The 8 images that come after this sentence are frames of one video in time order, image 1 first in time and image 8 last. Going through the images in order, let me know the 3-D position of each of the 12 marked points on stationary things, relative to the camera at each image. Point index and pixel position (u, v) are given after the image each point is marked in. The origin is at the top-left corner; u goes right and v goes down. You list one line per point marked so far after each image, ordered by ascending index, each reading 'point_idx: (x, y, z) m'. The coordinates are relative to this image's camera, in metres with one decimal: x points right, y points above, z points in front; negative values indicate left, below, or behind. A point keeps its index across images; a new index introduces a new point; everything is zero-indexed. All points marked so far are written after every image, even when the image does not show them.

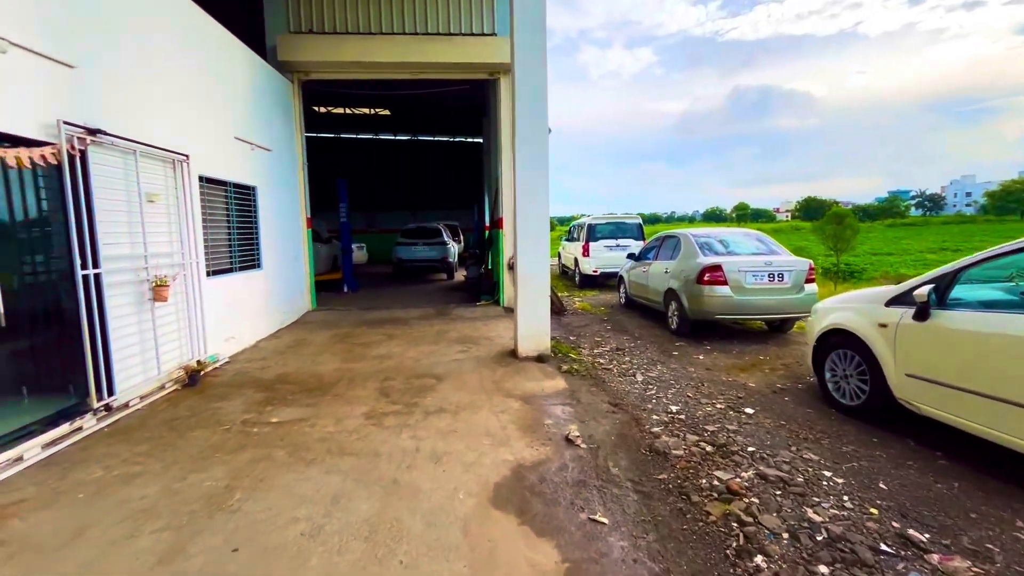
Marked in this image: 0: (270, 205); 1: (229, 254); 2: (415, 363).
0: (-3.4, +1.2, +6.9) m
1: (-3.4, +0.4, +5.7) m
2: (-1.0, -0.8, +5.1) m
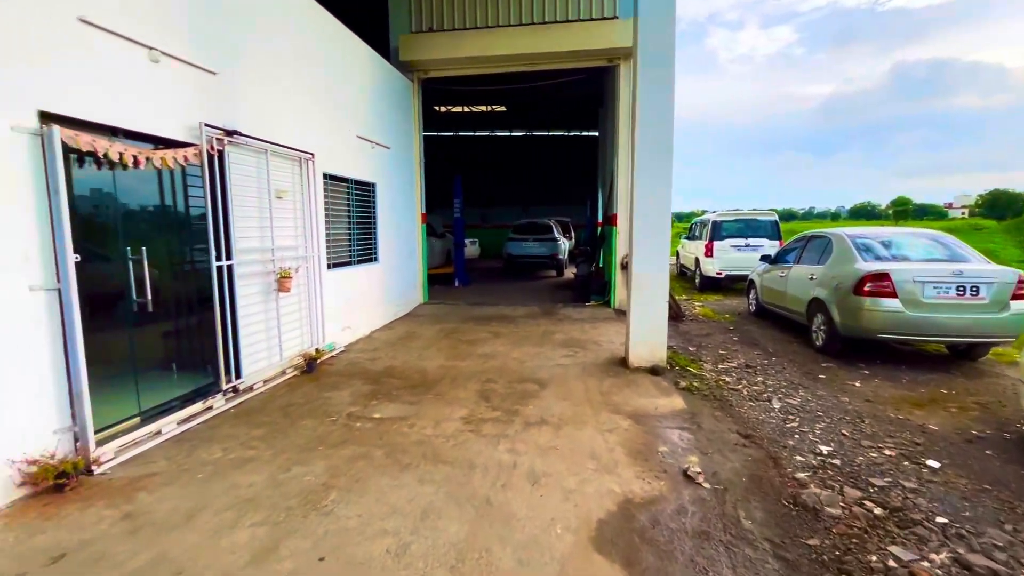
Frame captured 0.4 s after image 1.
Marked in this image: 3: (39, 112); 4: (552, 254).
0: (-1.8, +1.3, +7.1) m
1: (-2.0, +0.5, +6.0) m
2: (+0.1, -0.8, +4.9) m
3: (-2.5, +0.9, +2.6) m
4: (+1.1, +0.9, +13.3) m
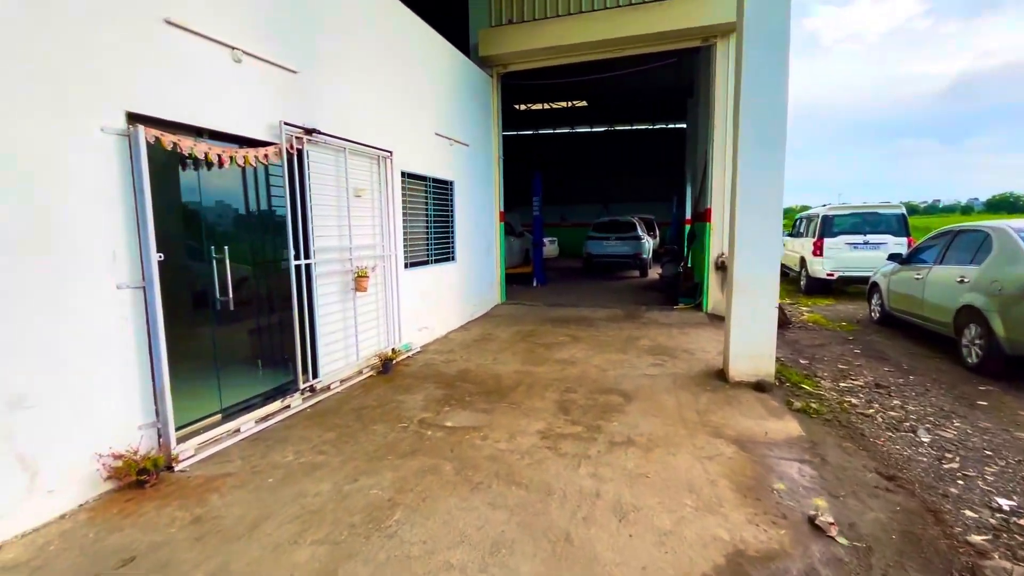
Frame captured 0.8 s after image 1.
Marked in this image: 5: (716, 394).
0: (-0.7, +1.3, +7.0) m
1: (-1.1, +0.5, +5.9) m
2: (+0.8, -0.8, +4.5) m
3: (-2.1, +0.9, +2.6) m
4: (+3.2, +0.9, +12.6) m
5: (+1.7, -0.9, +4.0) m
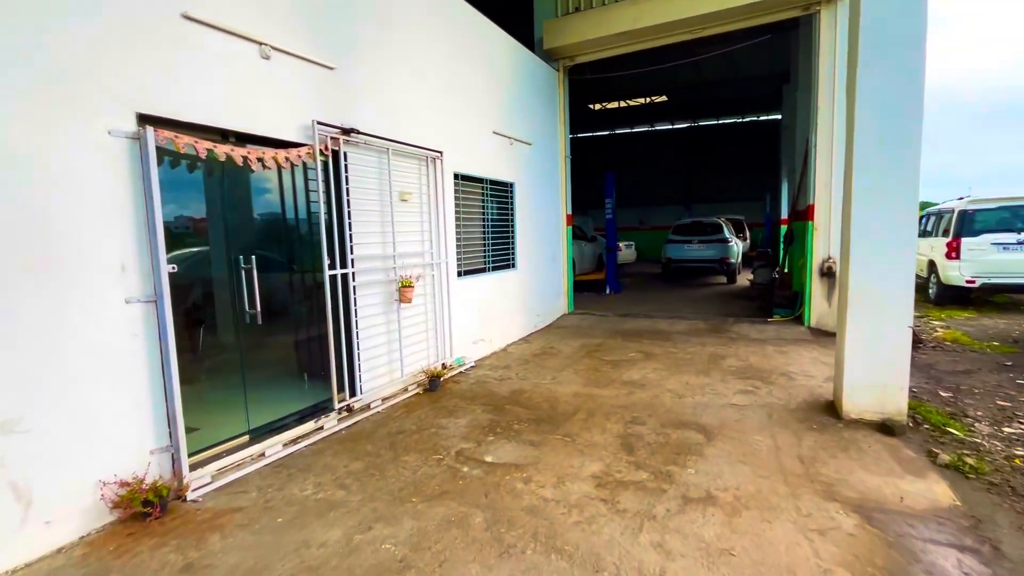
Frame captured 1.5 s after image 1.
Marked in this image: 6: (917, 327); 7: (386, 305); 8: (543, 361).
0: (+0.2, +1.2, +6.5) m
1: (-0.3, +0.4, +5.6) m
2: (+1.3, -0.9, +3.8) m
3: (-1.9, +0.9, +2.4) m
4: (+5.0, +0.7, +11.4) m
5: (+2.0, -1.0, +3.1) m
6: (+5.2, -0.5, +6.1) m
7: (-1.1, -0.1, +4.0) m
8: (+0.3, -0.8, +5.2) m
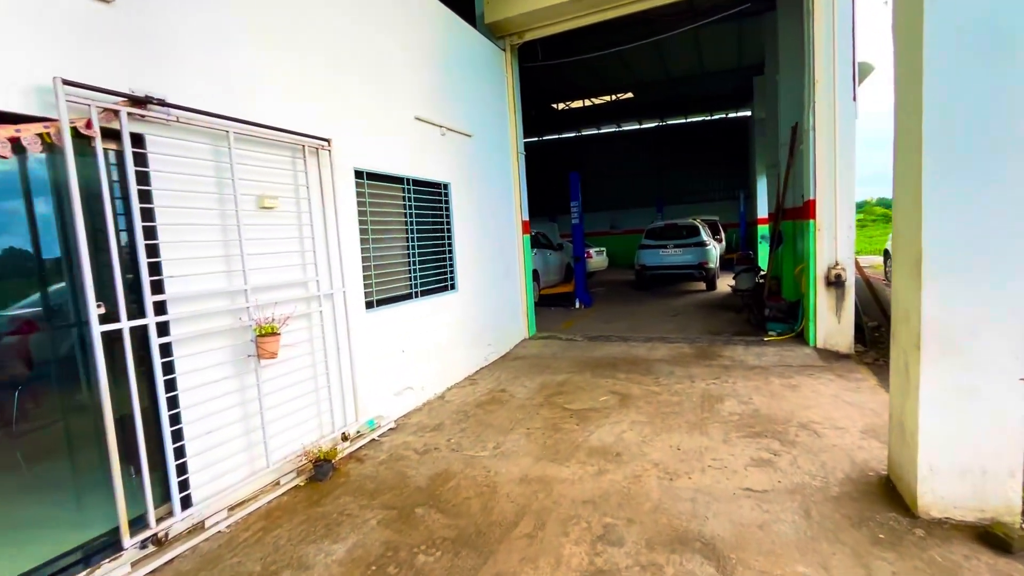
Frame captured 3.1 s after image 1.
0: (-0.4, +0.9, +5.3) m
1: (-0.9, +0.1, +4.3) m
2: (+0.8, -1.1, +2.6) m
3: (-2.3, +0.6, +1.1) m
4: (+4.1, +0.5, +10.4) m
5: (+1.6, -1.1, +2.0) m
6: (+4.6, -0.6, +5.1) m
7: (-1.6, -0.4, +2.7) m
8: (-0.2, -1.0, +4.0) m
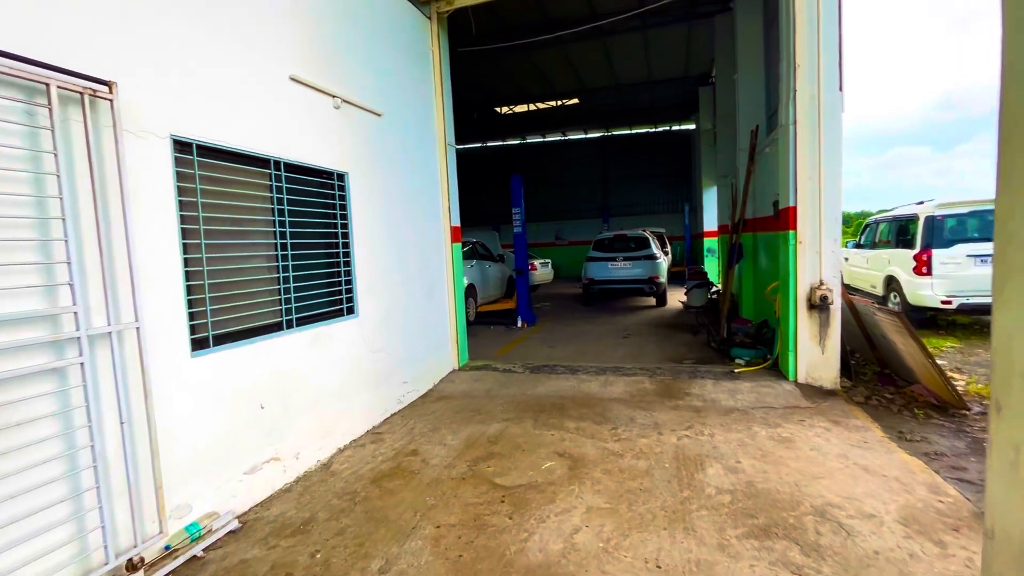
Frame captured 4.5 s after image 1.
0: (-1.1, +0.7, +4.1) m
1: (-1.5, -0.1, +3.0) m
2: (+0.4, -1.2, +1.6) m
3: (-2.5, +0.5, -0.3) m
4: (+2.8, +0.2, +9.7) m
5: (+1.3, -1.3, +1.0) m
6: (+3.9, -0.8, +4.5) m
7: (-1.9, -0.6, +1.4) m
8: (-0.7, -1.2, +2.8) m
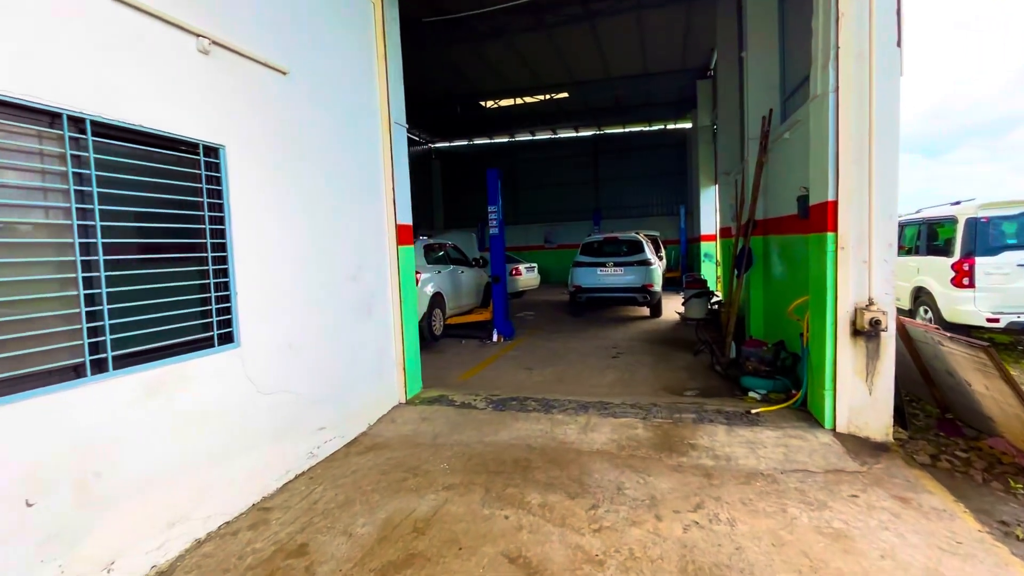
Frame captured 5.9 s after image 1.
0: (-1.4, +0.6, +3.1) m
1: (-1.8, -0.2, +2.0) m
2: (+0.1, -1.3, +0.5) m
3: (-2.8, +0.4, -1.4) m
4: (+2.4, 0.0, +8.7) m
5: (+1.0, -1.4, 0.0) m
6: (+3.5, -0.9, +3.5) m
7: (-2.2, -0.6, +0.3) m
8: (-1.1, -1.3, +1.7) m
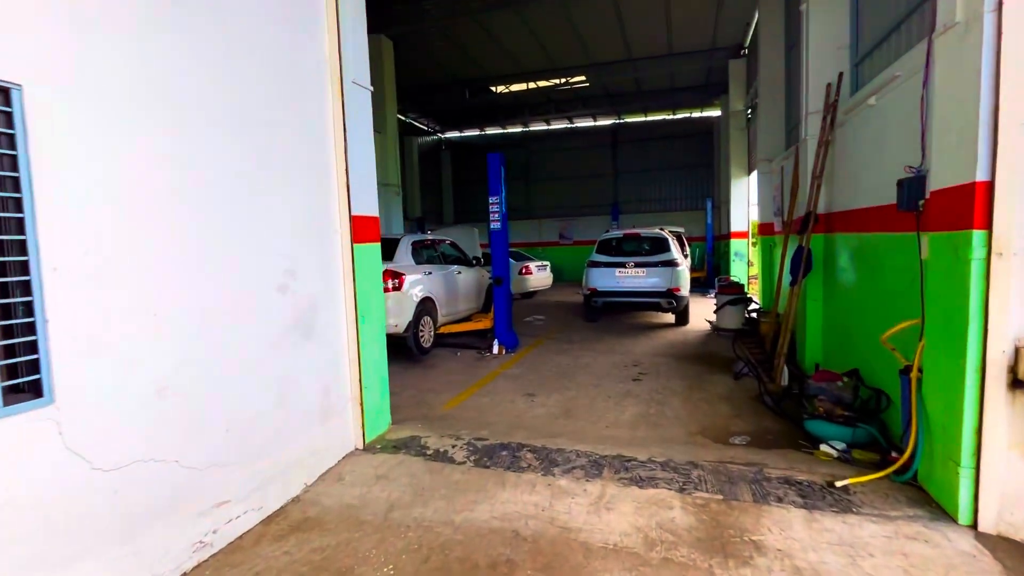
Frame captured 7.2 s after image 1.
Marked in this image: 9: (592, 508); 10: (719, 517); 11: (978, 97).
0: (-1.5, +0.5, +2.1) m
1: (-1.9, -0.2, +1.0) m
2: (-0.1, -1.5, -0.5) m
3: (-3.1, +0.3, -2.3) m
4: (+2.5, 0.0, +7.6) m
5: (+0.8, -1.5, -1.1) m
6: (+3.4, -1.1, +2.3) m
7: (-2.4, -0.7, -0.6) m
8: (-1.2, -1.4, +0.7) m
9: (+0.4, -1.1, +2.5) m
10: (+1.0, -1.1, +2.4) m
11: (+2.0, +0.8, +2.1) m
